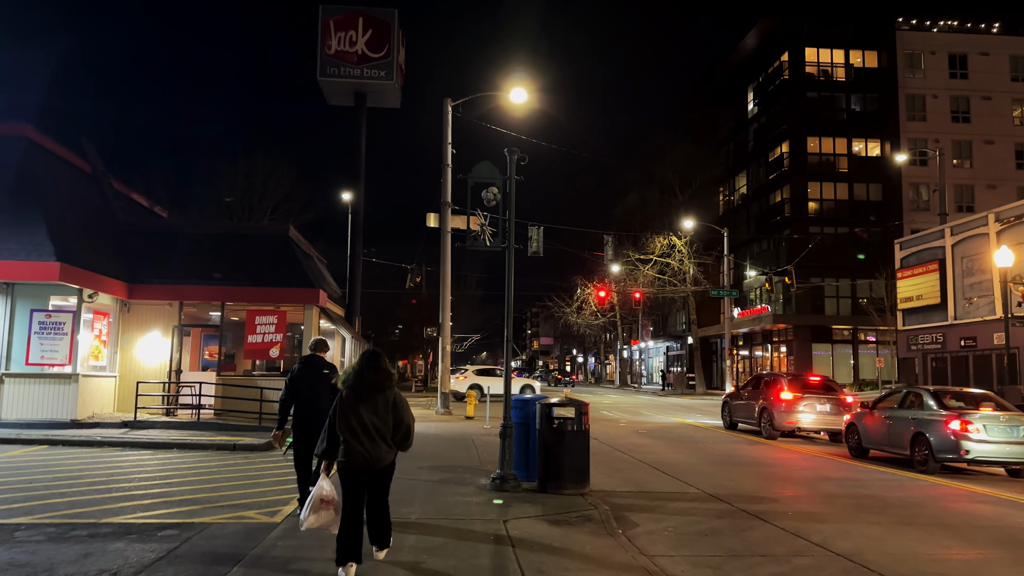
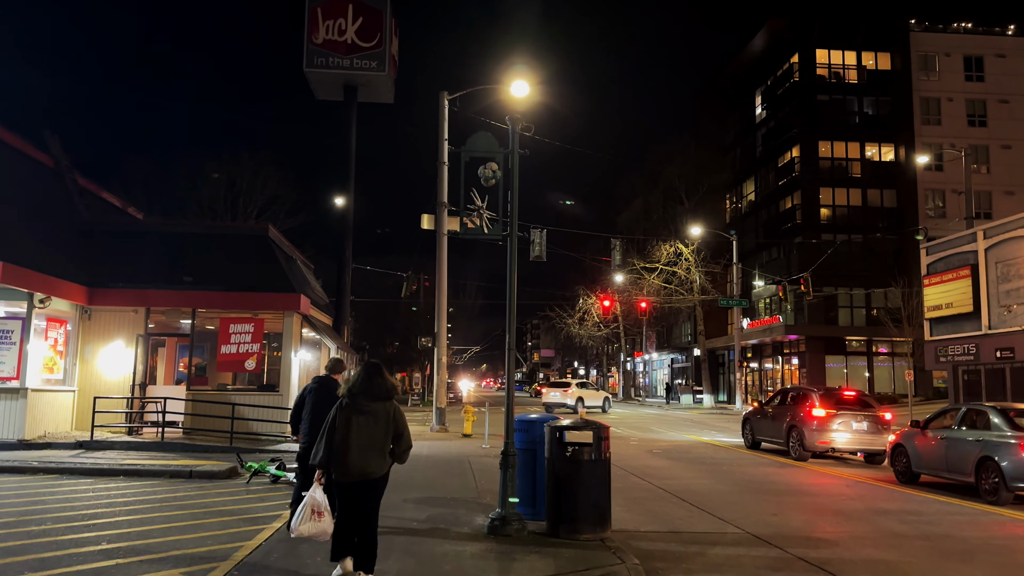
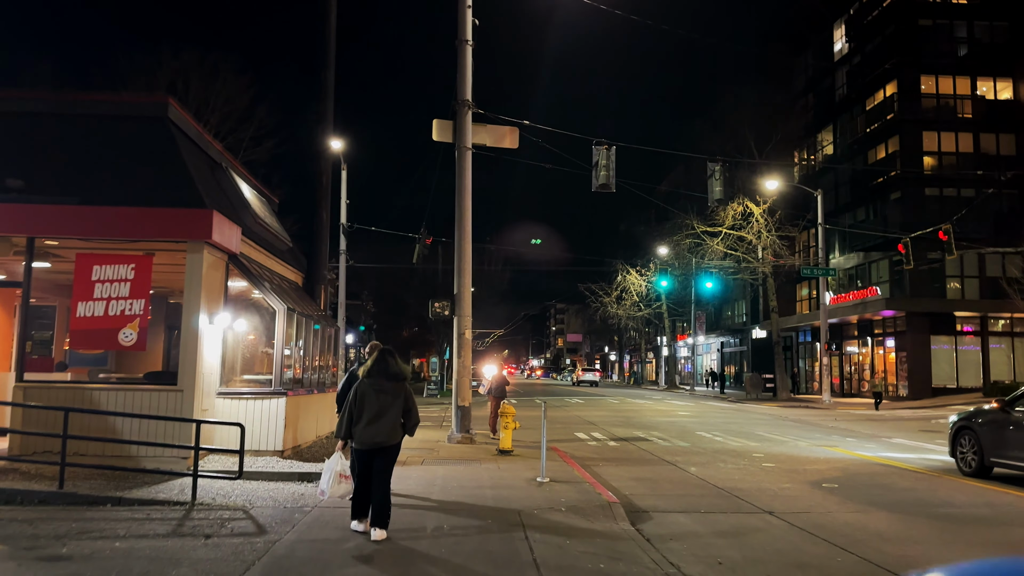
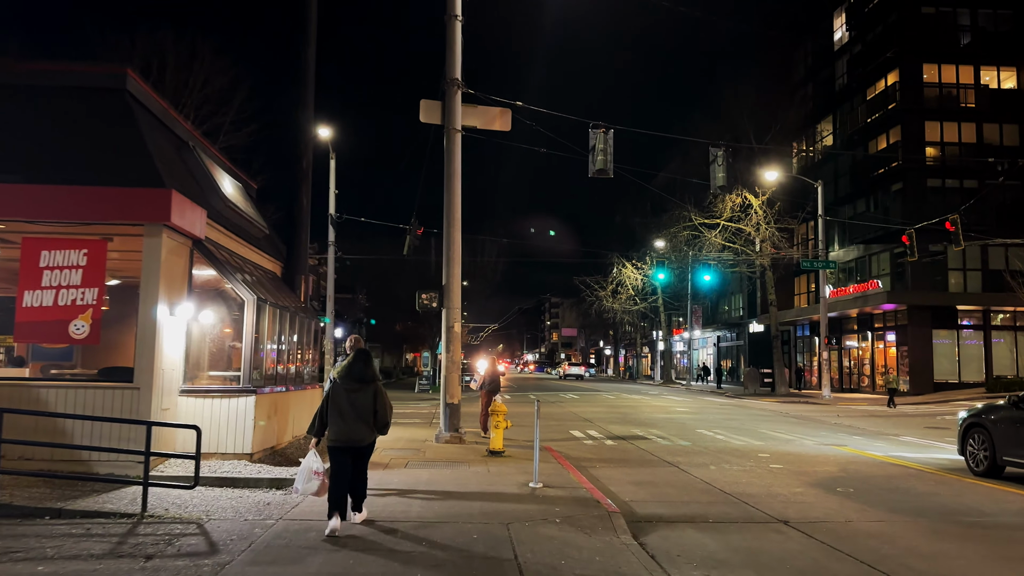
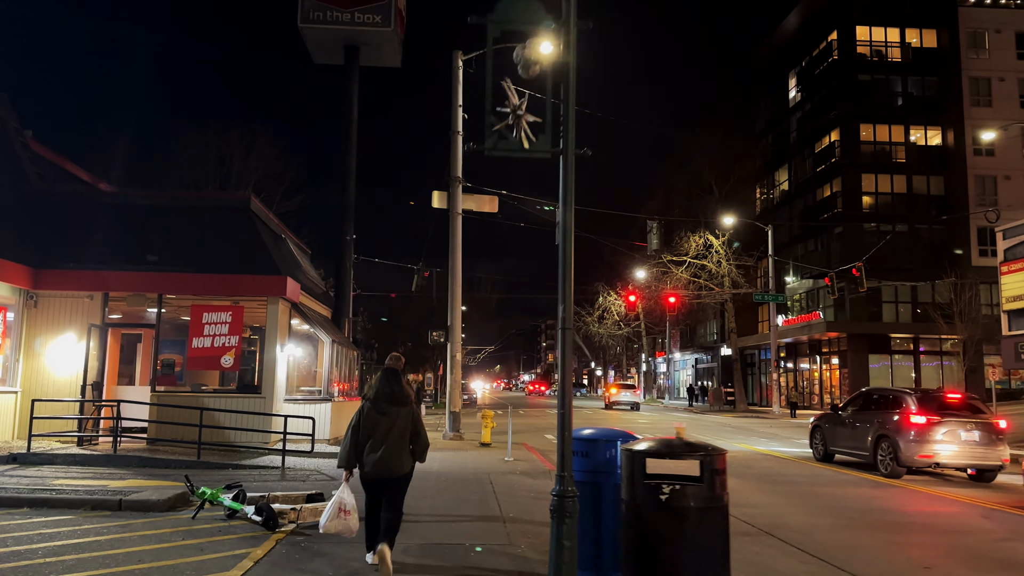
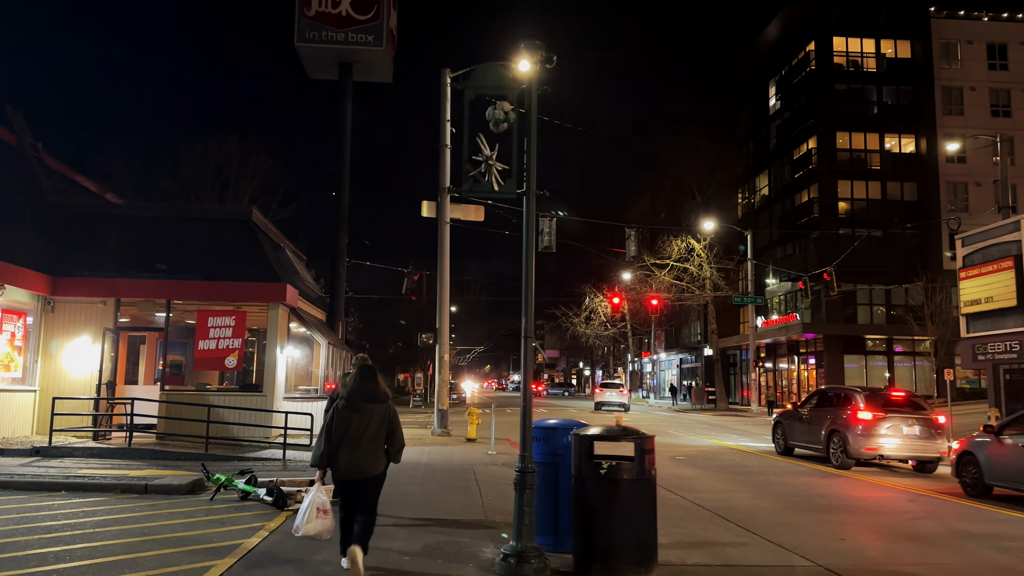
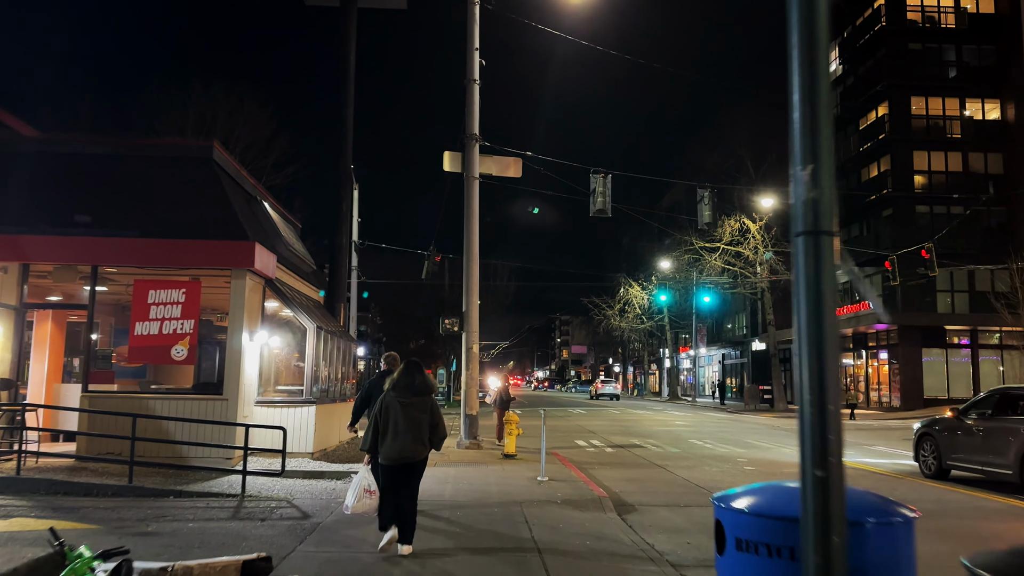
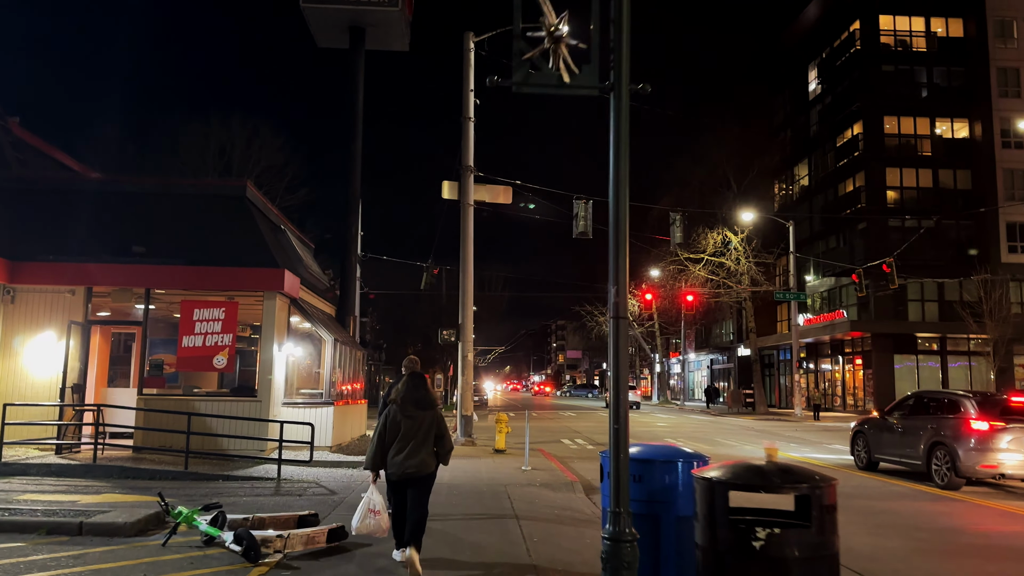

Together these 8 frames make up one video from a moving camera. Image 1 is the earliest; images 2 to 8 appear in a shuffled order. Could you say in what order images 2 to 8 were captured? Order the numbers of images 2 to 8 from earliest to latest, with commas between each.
2, 6, 5, 8, 7, 3, 4
